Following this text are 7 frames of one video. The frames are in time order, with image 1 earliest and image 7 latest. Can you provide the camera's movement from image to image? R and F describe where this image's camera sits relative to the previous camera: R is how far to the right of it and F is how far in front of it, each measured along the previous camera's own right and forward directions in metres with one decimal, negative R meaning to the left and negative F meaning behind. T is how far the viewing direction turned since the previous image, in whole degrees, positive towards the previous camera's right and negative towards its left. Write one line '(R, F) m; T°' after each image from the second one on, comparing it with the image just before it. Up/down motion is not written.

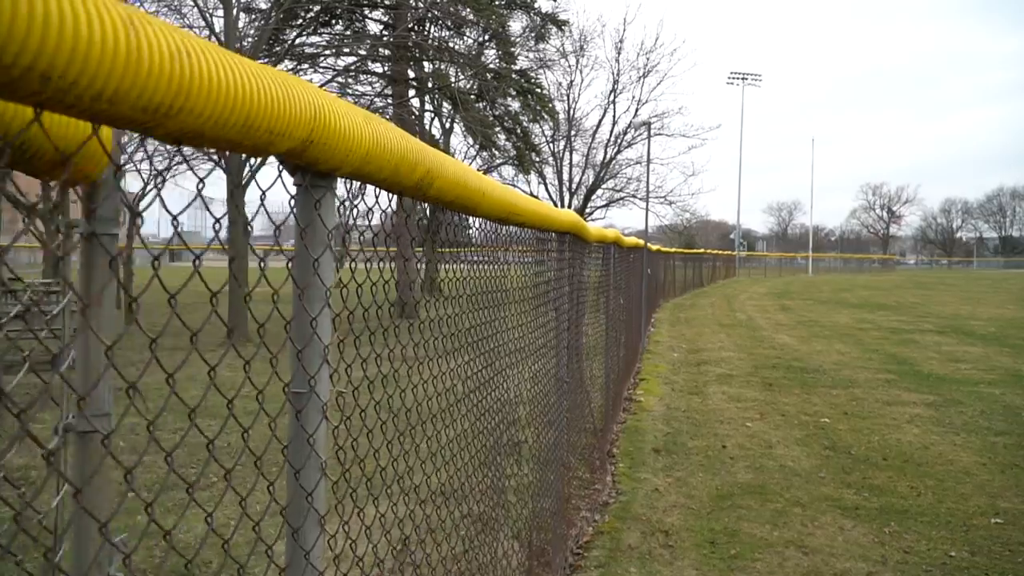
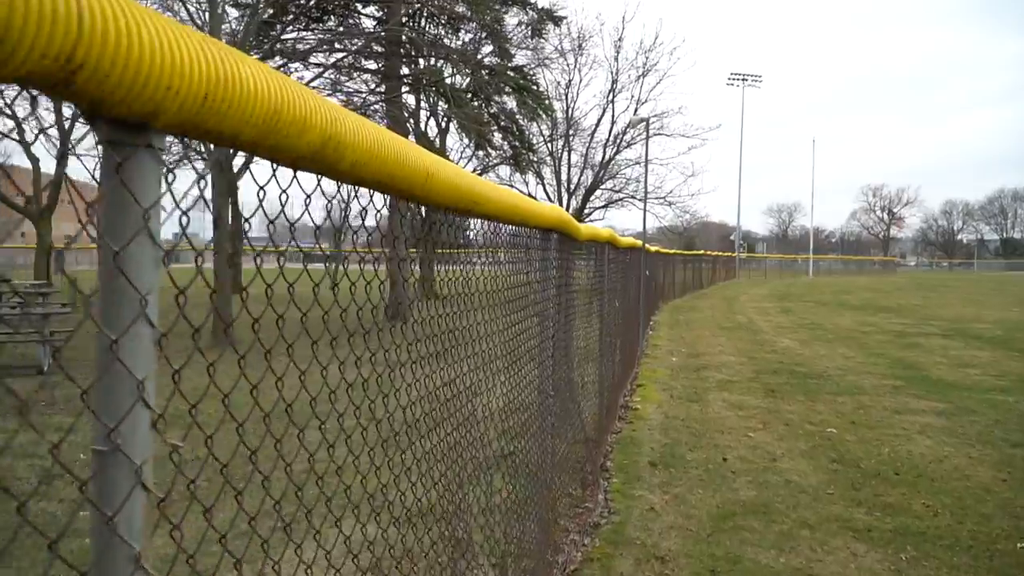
(+0.1, +0.4) m; 0°
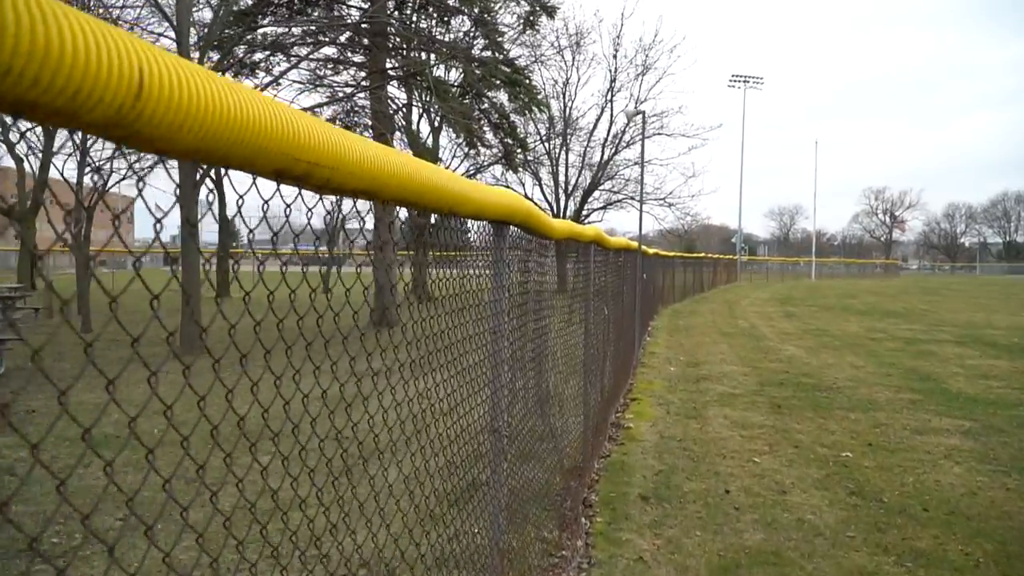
(+0.2, +0.7) m; 0°
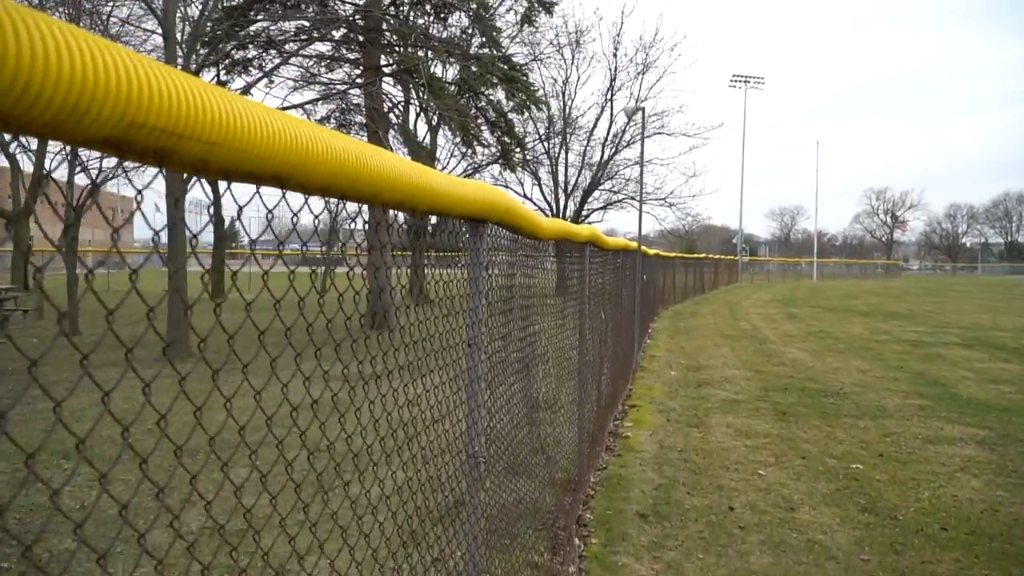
(+0.1, +0.3) m; 0°
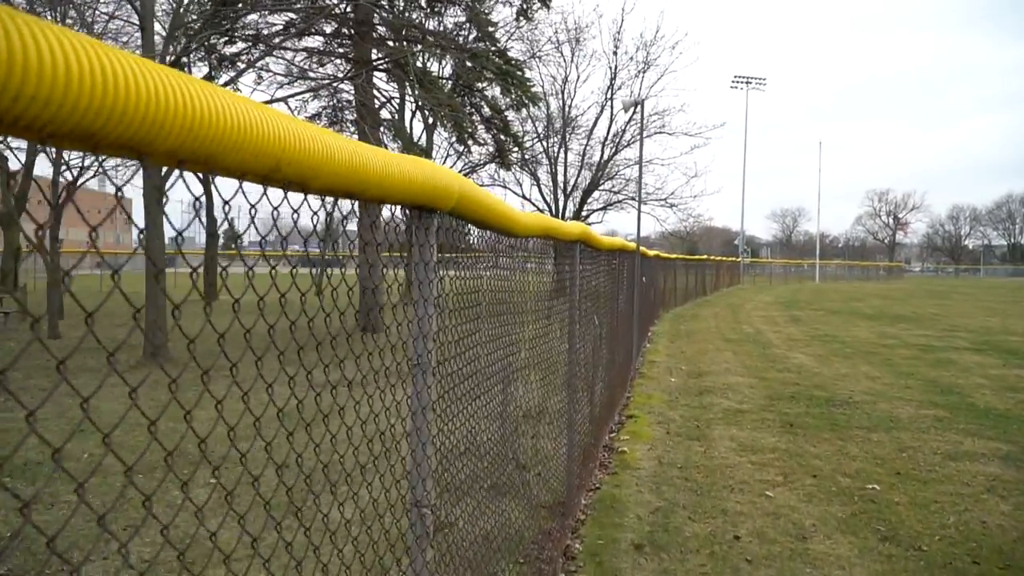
(+0.1, +0.4) m; 0°
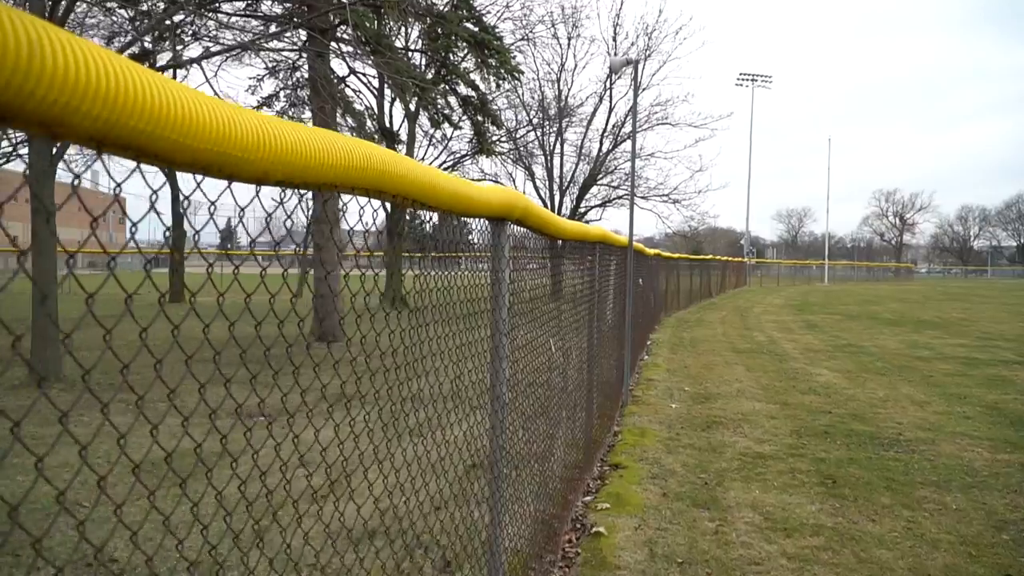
(+0.4, +1.8) m; 0°
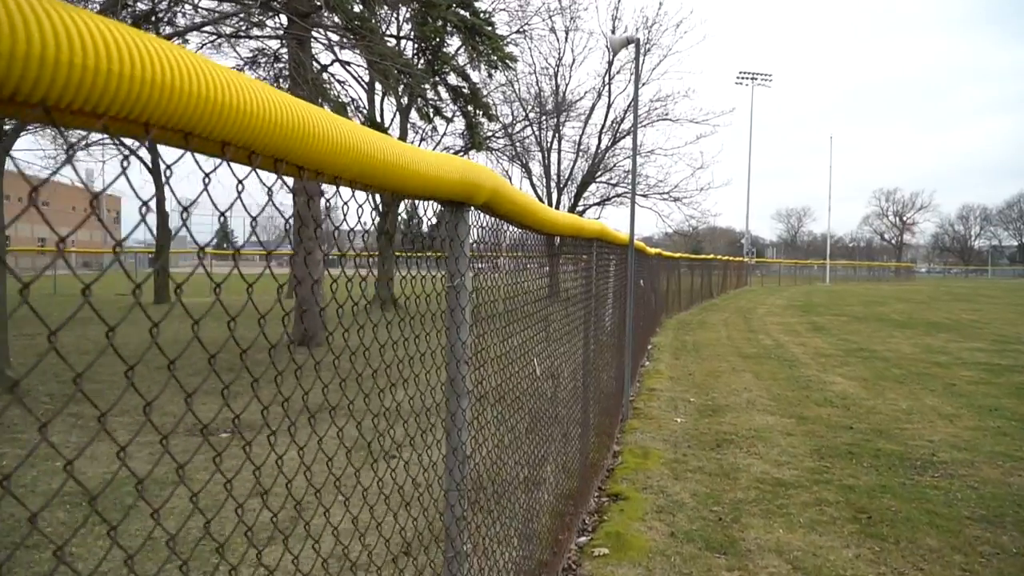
(+0.1, +0.7) m; 0°
